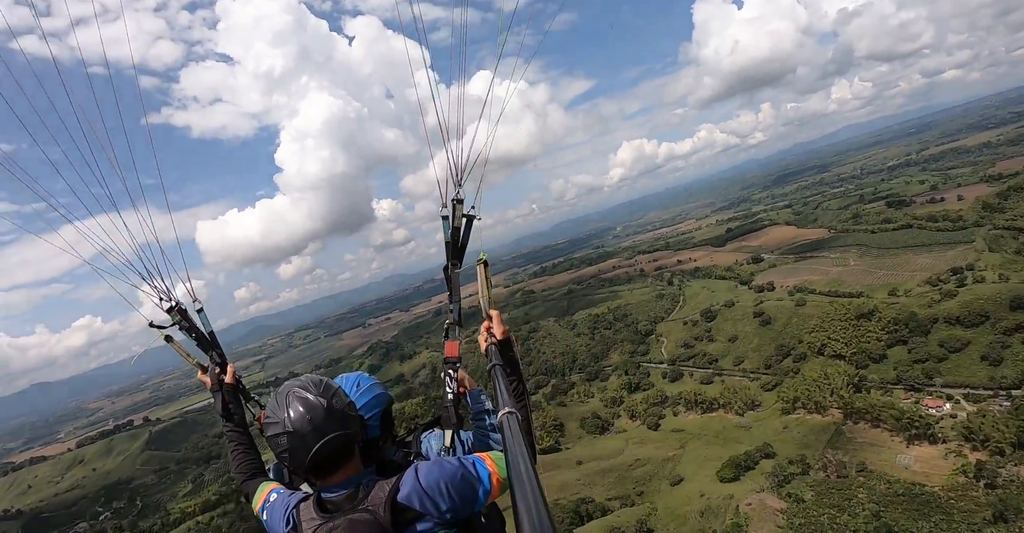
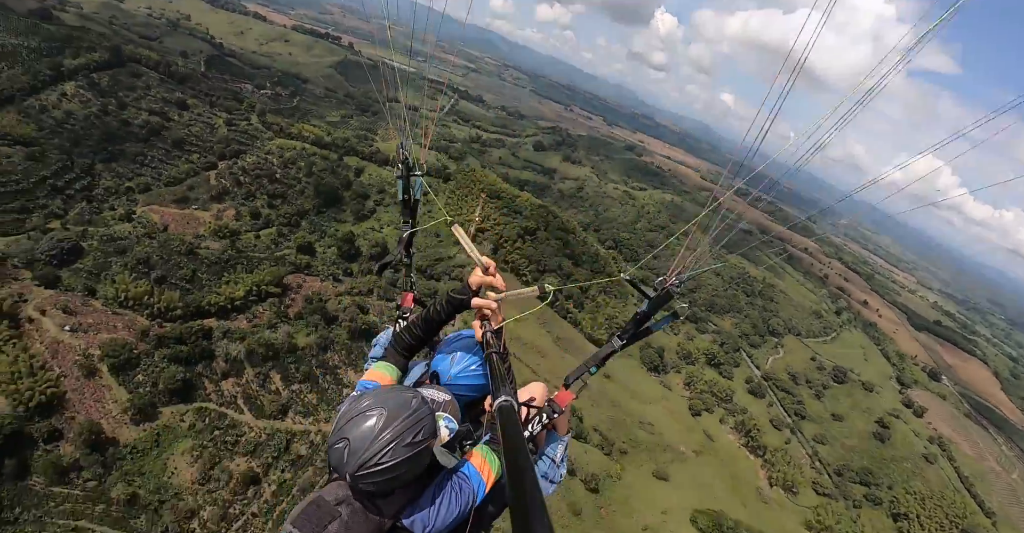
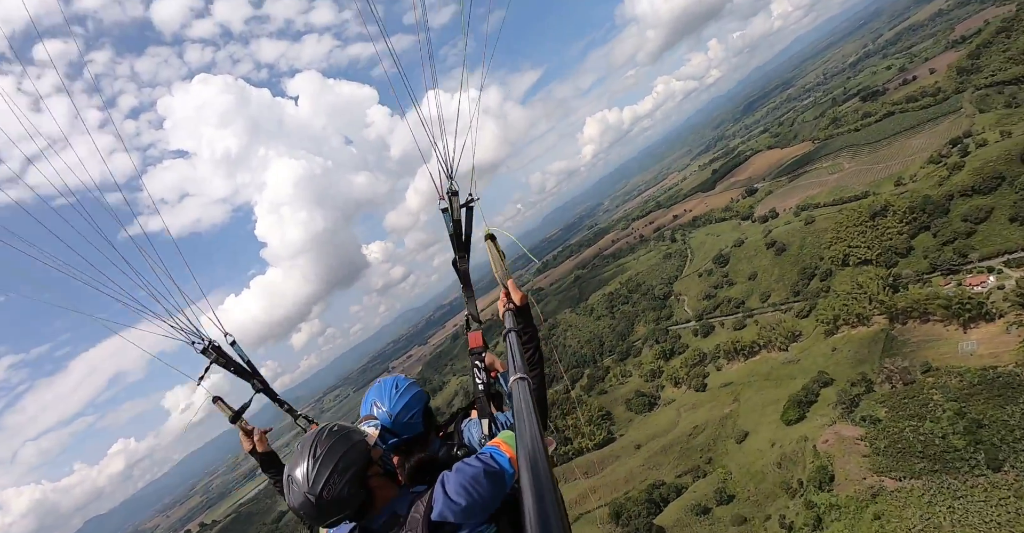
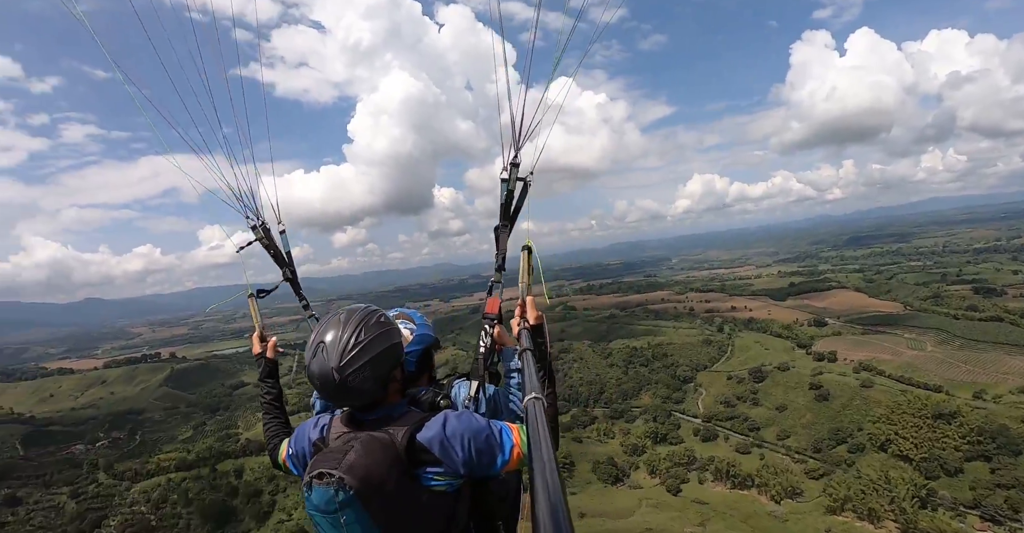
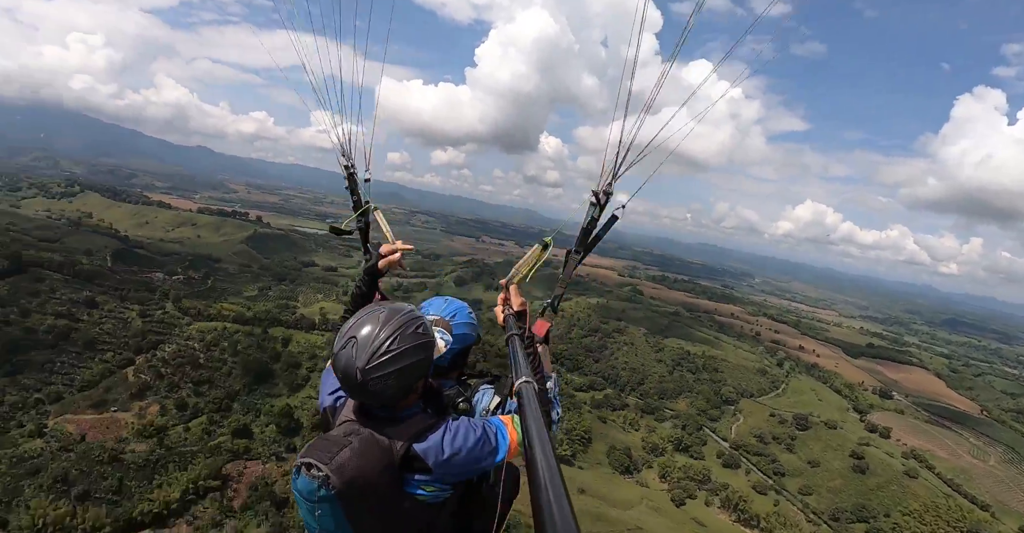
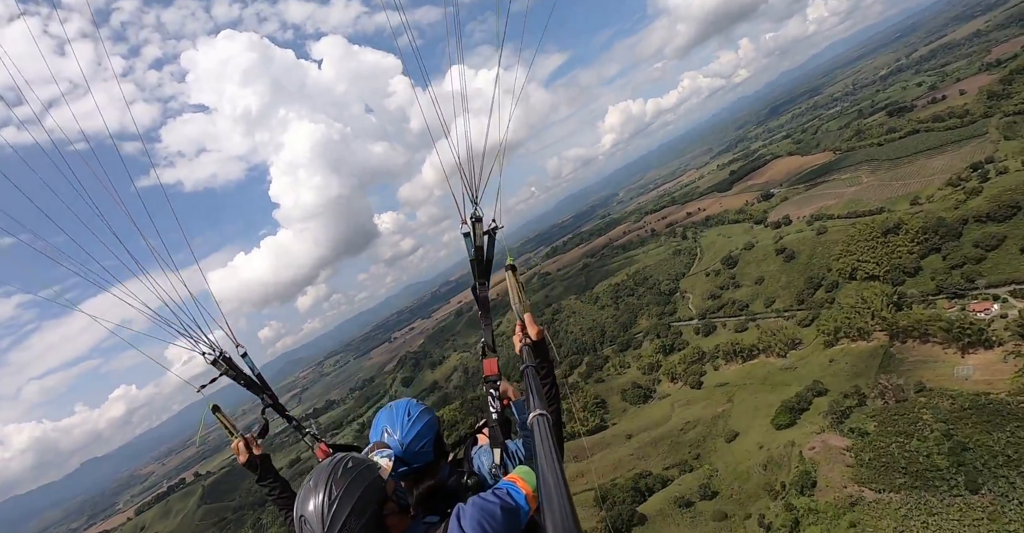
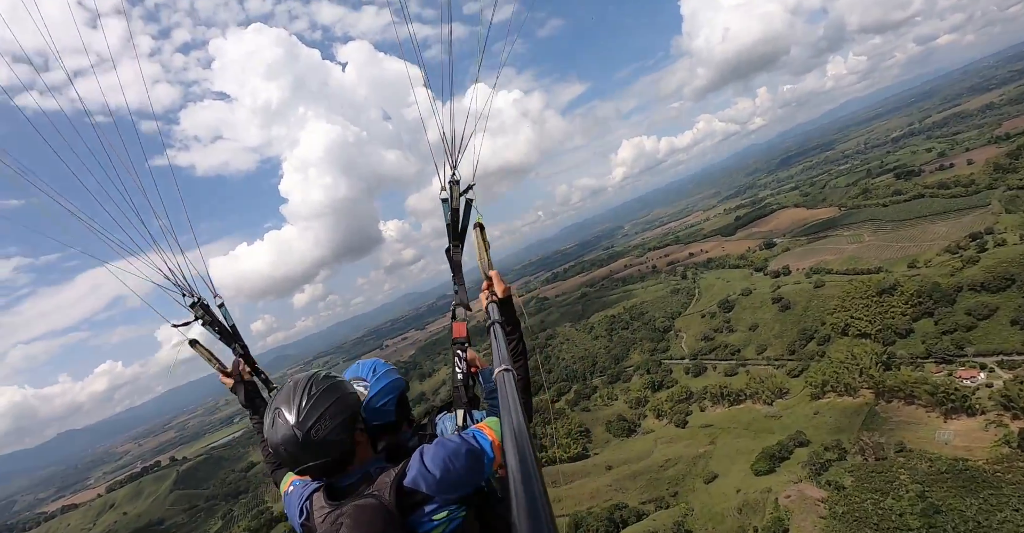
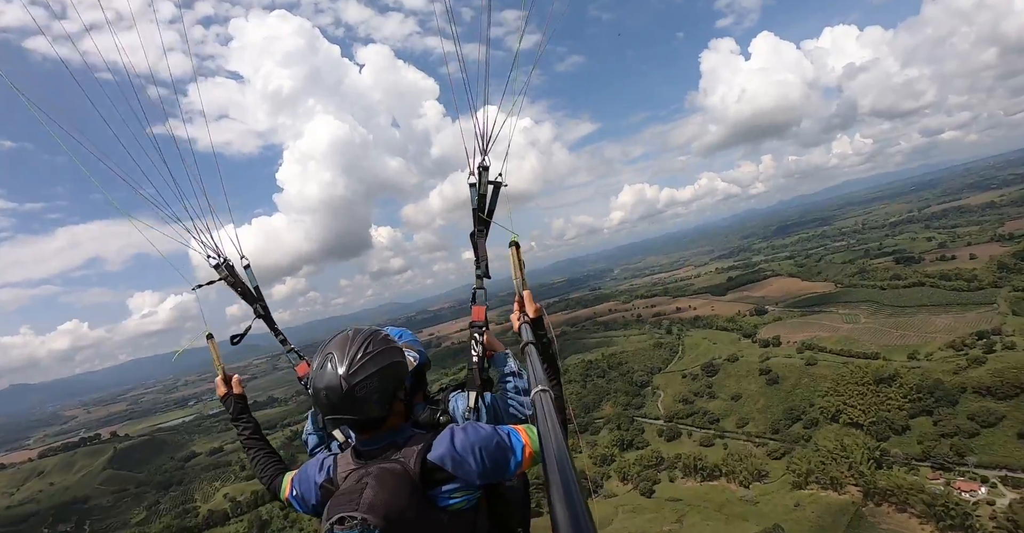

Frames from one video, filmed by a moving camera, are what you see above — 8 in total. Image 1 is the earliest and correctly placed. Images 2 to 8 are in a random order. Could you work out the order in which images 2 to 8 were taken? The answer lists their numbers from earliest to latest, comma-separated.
7, 6, 3, 8, 4, 5, 2
